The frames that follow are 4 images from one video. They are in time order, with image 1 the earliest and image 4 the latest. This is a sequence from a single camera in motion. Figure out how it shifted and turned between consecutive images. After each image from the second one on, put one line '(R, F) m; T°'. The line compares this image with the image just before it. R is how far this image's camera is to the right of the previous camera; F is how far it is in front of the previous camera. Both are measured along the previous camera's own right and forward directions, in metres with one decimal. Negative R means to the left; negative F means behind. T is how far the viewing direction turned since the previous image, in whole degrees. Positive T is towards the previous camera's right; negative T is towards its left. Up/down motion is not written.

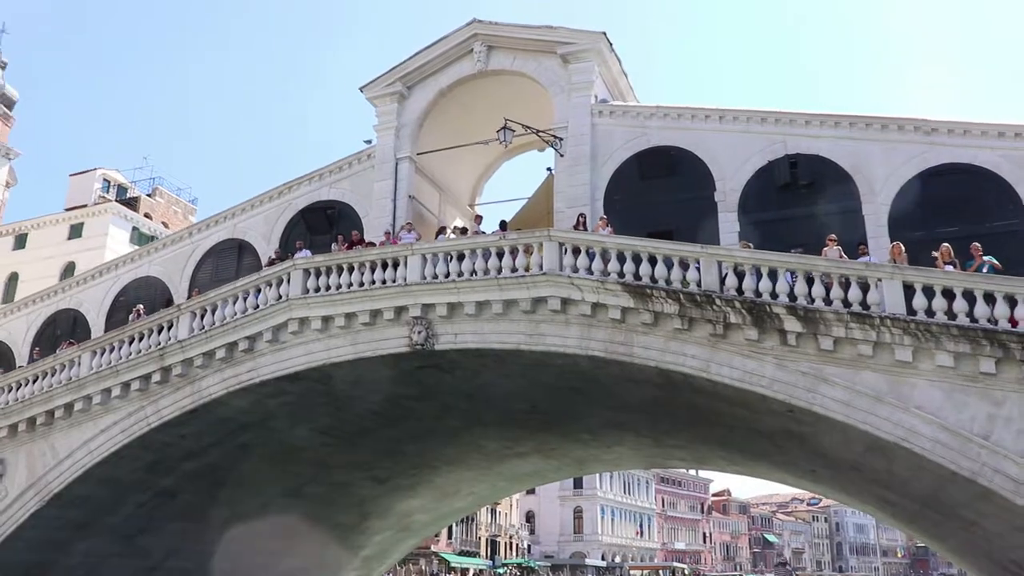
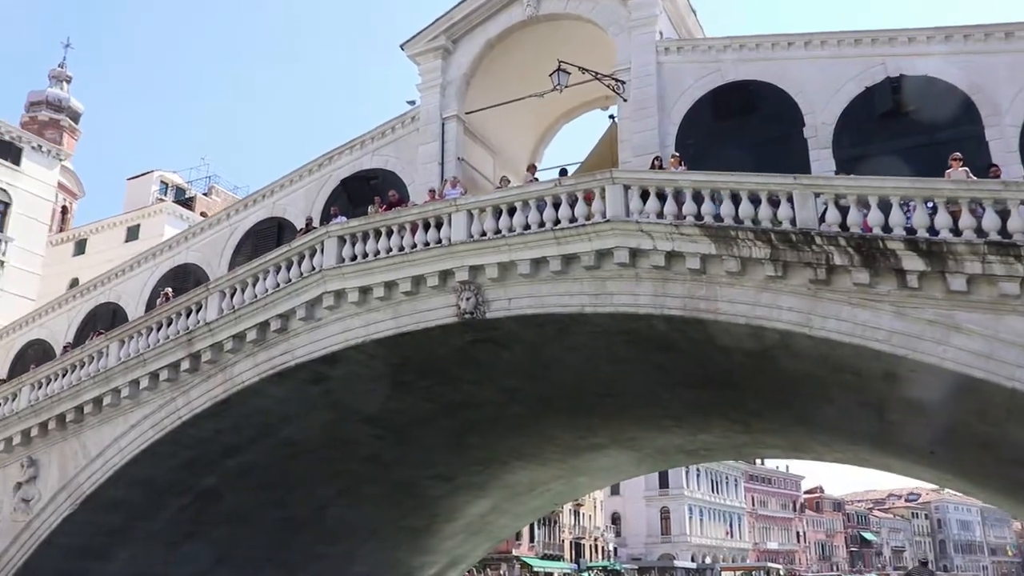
(+0.2, +2.3) m; -4°
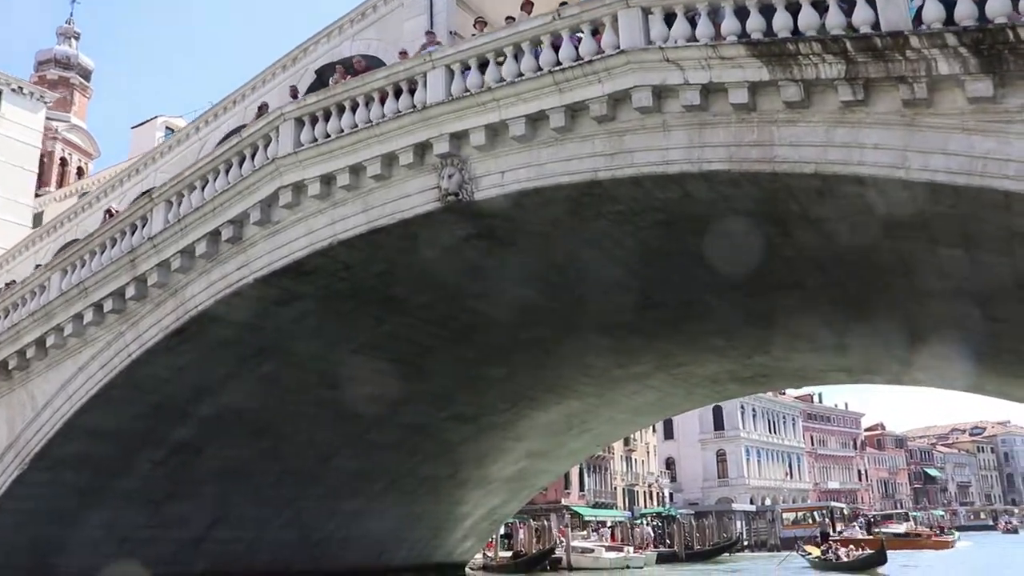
(+0.5, +3.3) m; -3°
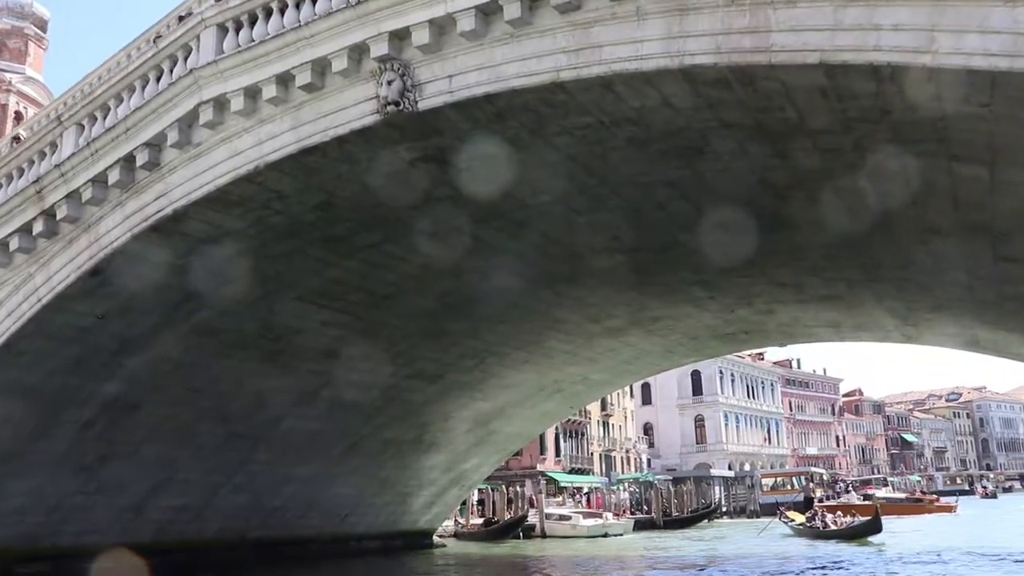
(+0.3, +1.6) m; +1°
